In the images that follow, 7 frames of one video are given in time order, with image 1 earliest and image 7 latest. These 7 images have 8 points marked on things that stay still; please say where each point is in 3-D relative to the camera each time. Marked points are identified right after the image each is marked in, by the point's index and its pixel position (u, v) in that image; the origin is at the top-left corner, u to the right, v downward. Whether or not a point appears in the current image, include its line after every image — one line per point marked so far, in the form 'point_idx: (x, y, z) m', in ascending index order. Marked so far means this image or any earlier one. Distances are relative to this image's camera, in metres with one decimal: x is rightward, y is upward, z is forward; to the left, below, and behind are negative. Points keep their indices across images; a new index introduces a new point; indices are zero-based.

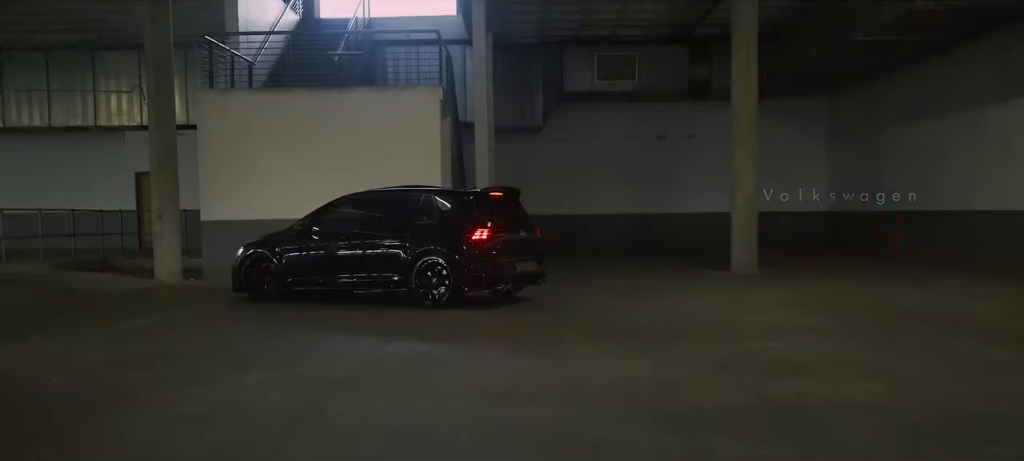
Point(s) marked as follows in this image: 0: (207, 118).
0: (-6.0, +2.3, +14.2) m
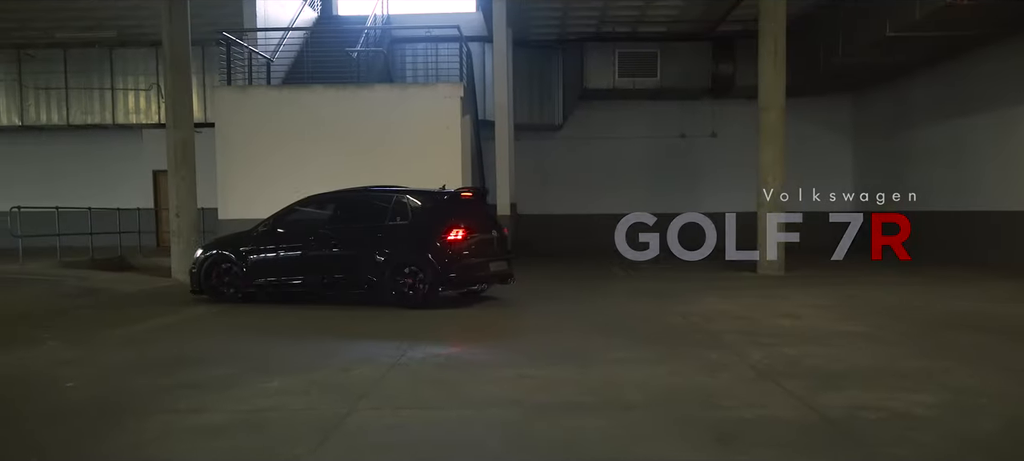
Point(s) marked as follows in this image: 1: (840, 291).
0: (-5.6, +2.3, +14.0) m
1: (+5.0, -0.9, +10.9) m
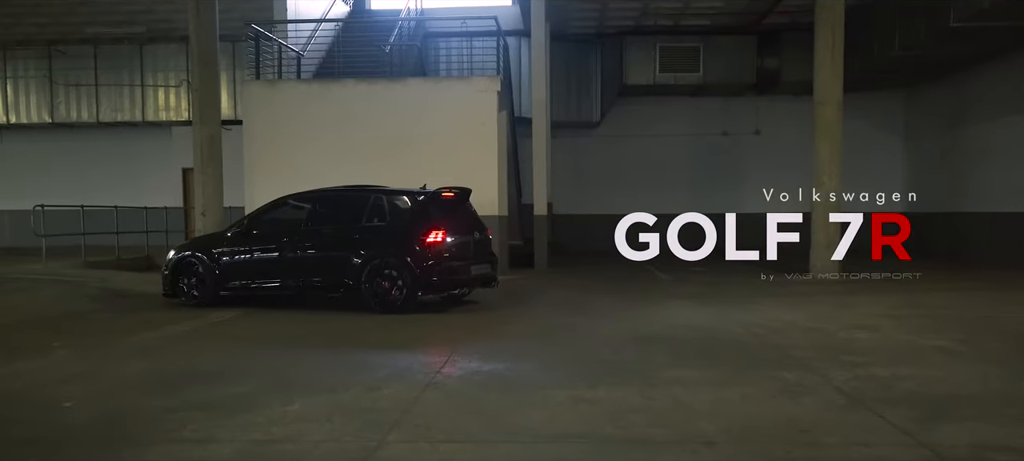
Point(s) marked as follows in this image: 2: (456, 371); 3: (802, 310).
0: (-4.9, +2.3, +13.5) m
1: (+5.5, -0.9, +10.0) m
2: (-0.4, -1.1, +5.5) m
3: (+3.5, -1.0, +8.7) m
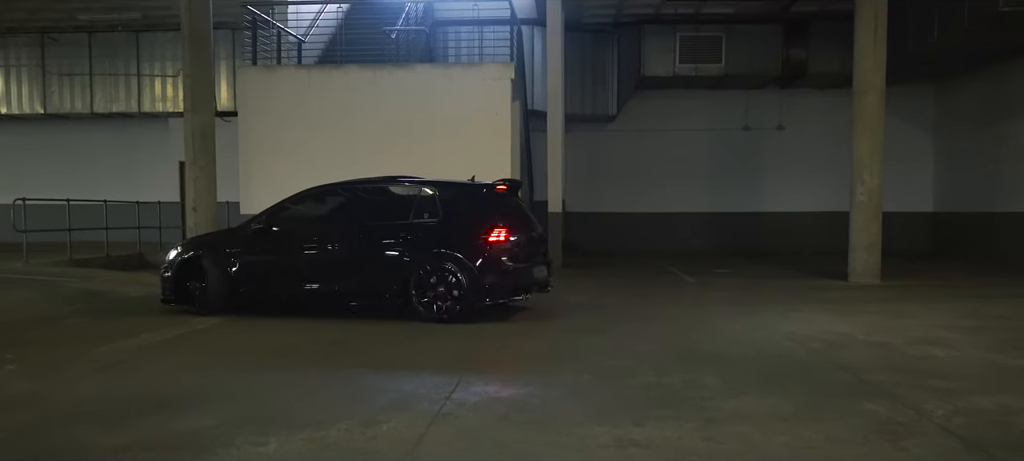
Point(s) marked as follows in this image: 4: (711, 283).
0: (-4.6, +2.4, +12.7) m
1: (+5.7, -1.0, +9.1) m
2: (-0.3, -1.1, +4.6) m
3: (+3.7, -1.0, +7.8) m
4: (+3.4, -0.9, +12.2) m
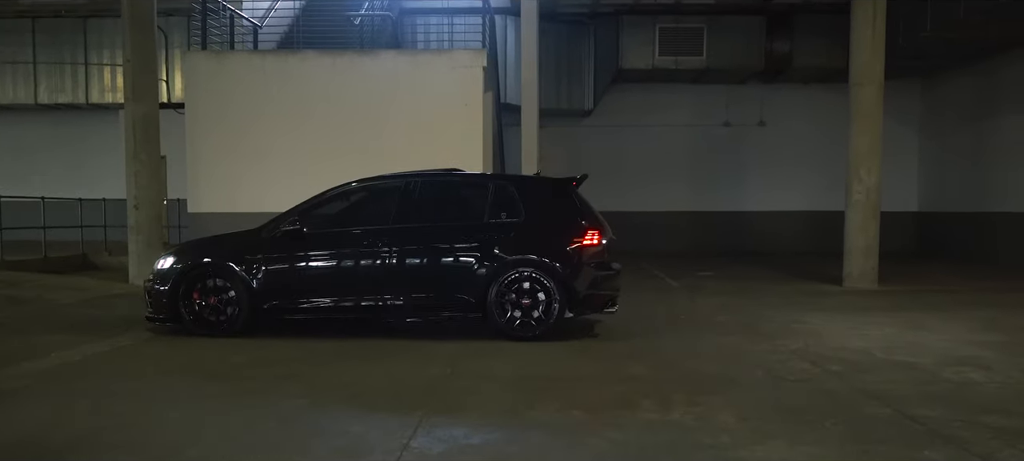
0: (-5.0, +2.3, +11.6) m
1: (+5.4, -1.0, +8.4) m
2: (-0.4, -1.1, +3.7) m
3: (+3.5, -1.0, +7.0) m
4: (+3.0, -0.9, +11.4) m
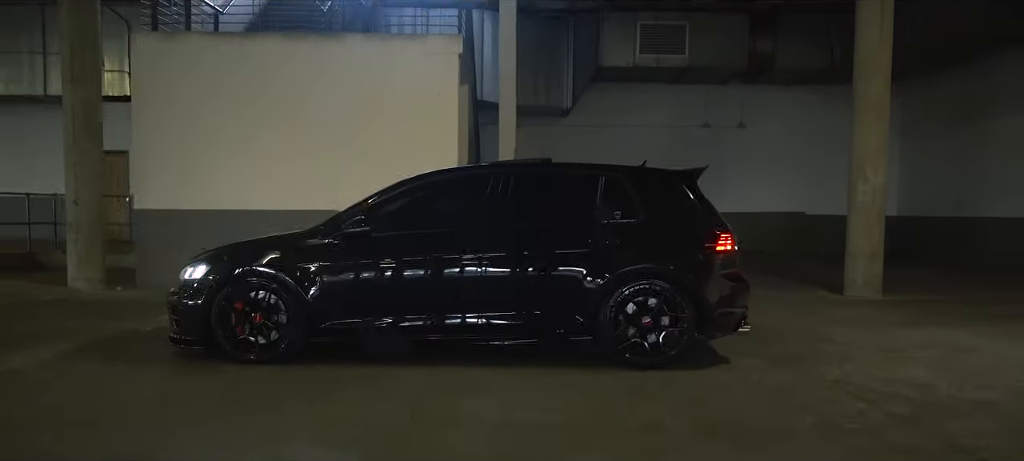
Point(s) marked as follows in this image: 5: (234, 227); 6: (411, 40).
0: (-5.3, +2.3, +10.4) m
1: (+5.4, -1.1, +7.7) m
2: (-0.2, -1.2, +2.8) m
3: (+3.4, -1.1, +6.3) m
4: (+2.7, -1.0, +10.7) m
5: (-4.2, 0.0, +10.8) m
6: (-1.3, +2.7, +10.5) m
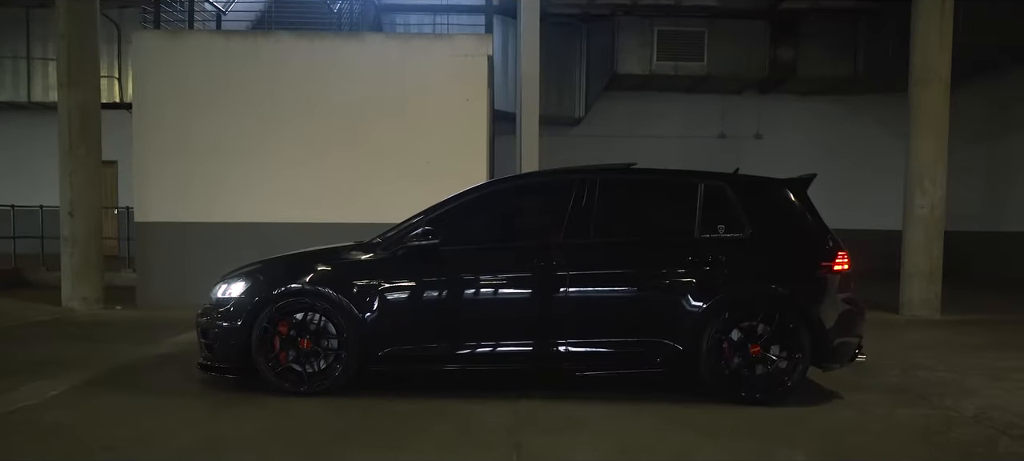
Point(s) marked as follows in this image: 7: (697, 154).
0: (-4.8, +2.1, +9.6) m
1: (+5.9, -1.2, +7.1) m
2: (+0.4, -1.2, +2.0) m
3: (+4.0, -1.2, +5.6) m
4: (+3.2, -1.2, +10.0) m
5: (-3.7, -0.1, +9.9) m
6: (-0.8, +2.5, +9.7) m
7: (+4.3, +1.8, +16.6) m
